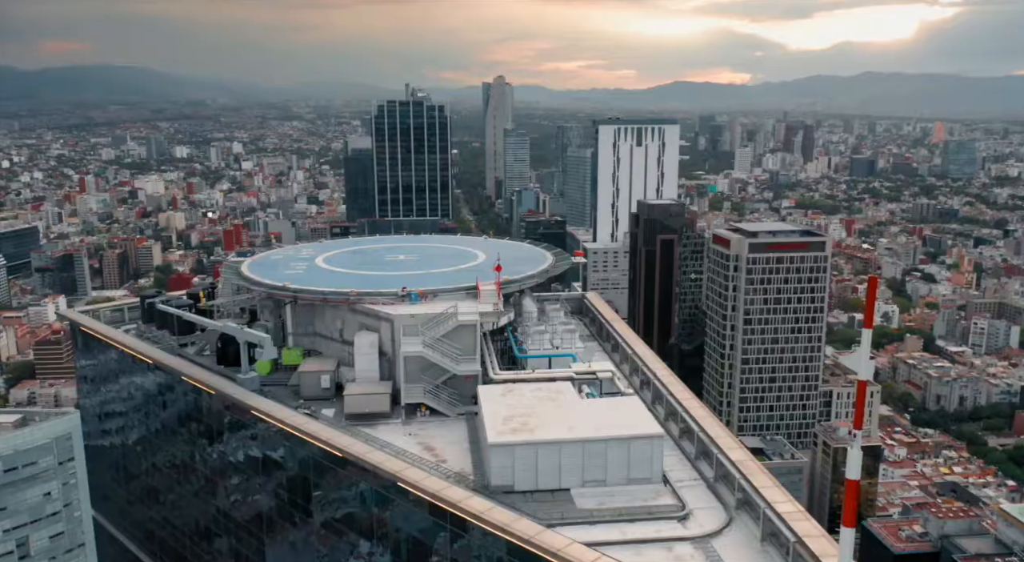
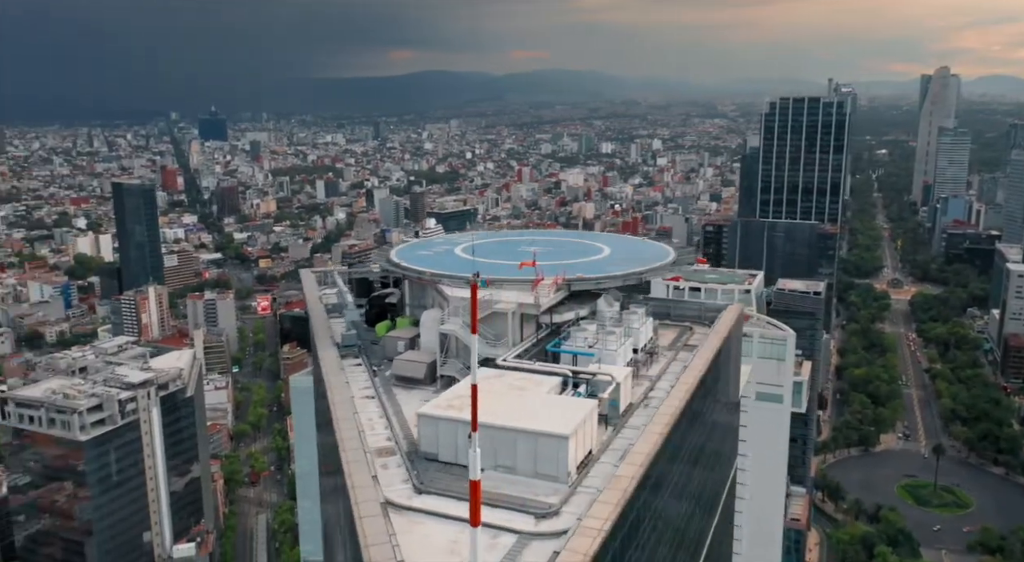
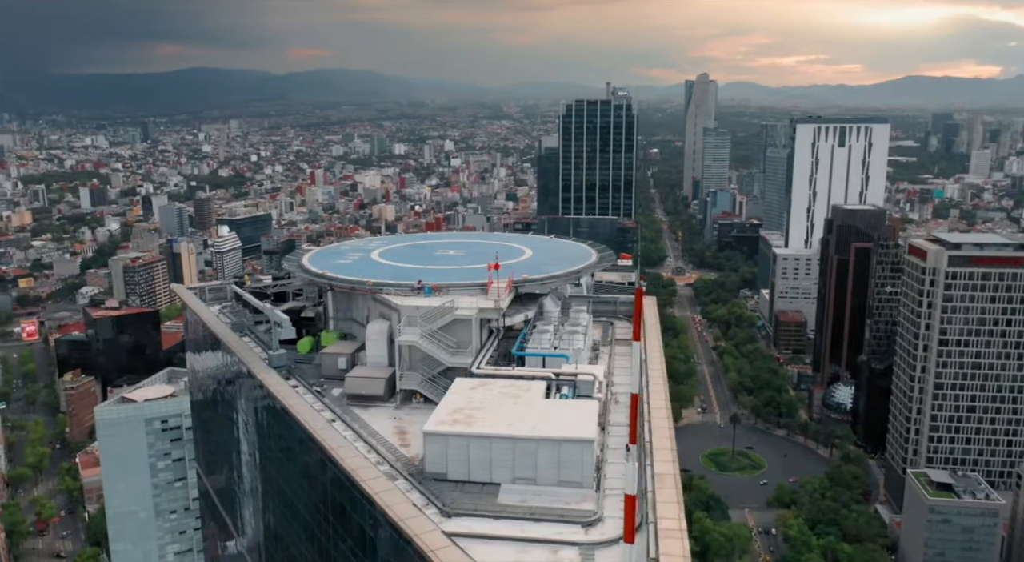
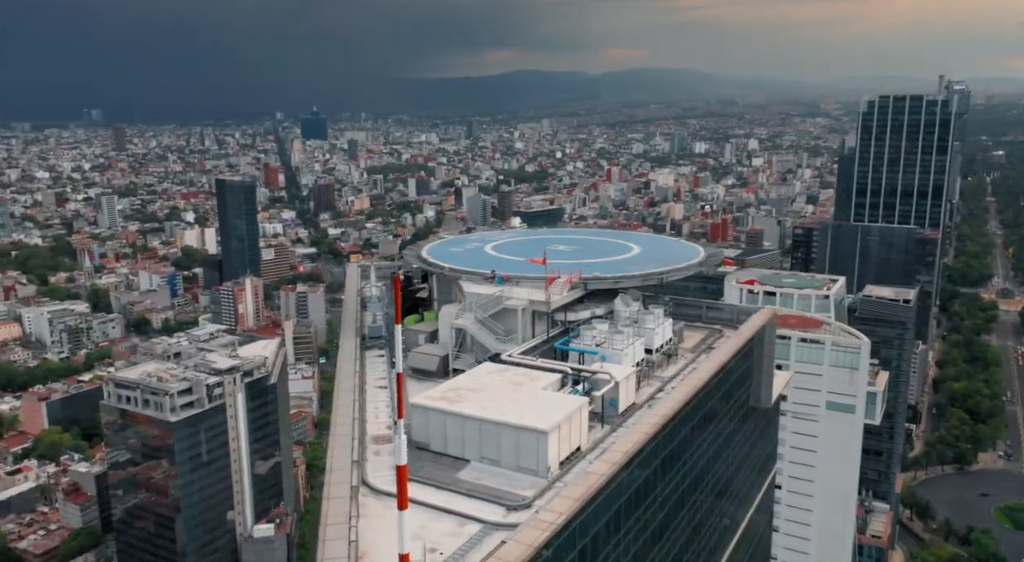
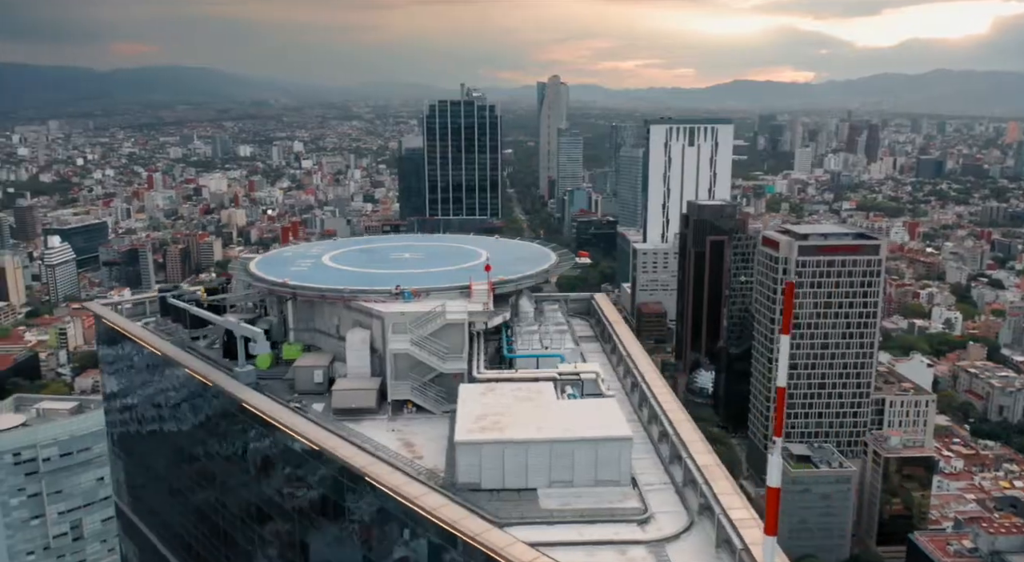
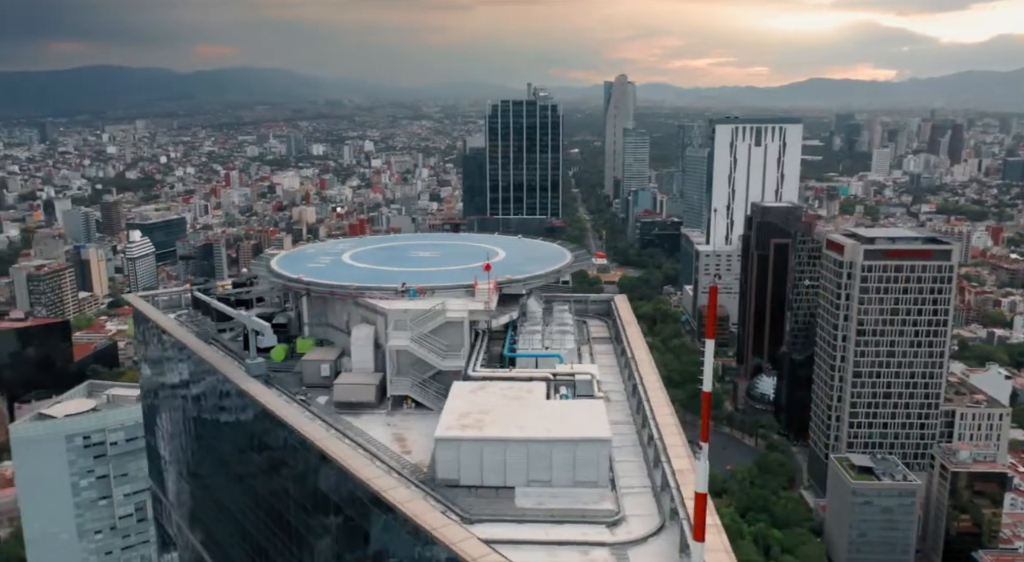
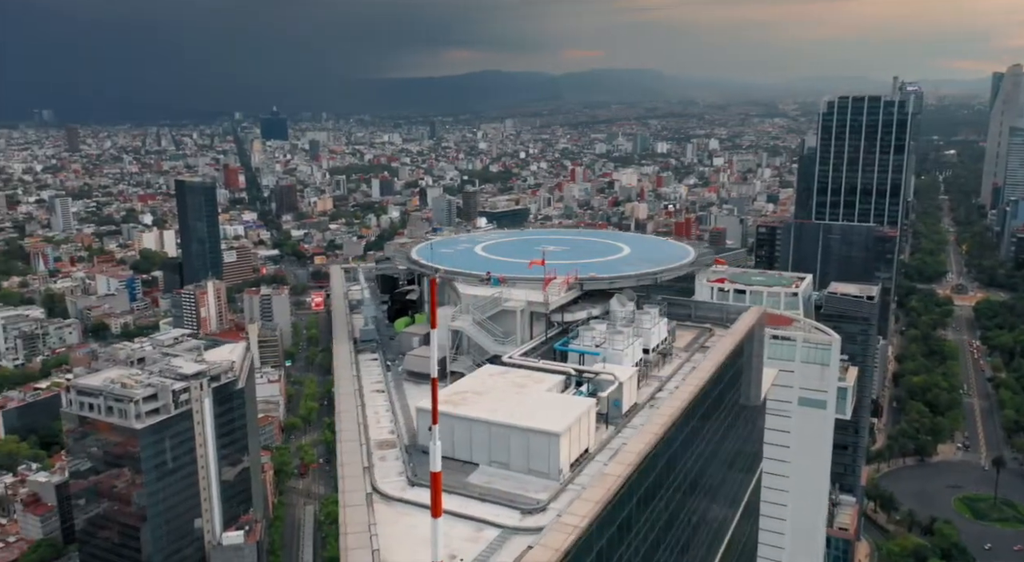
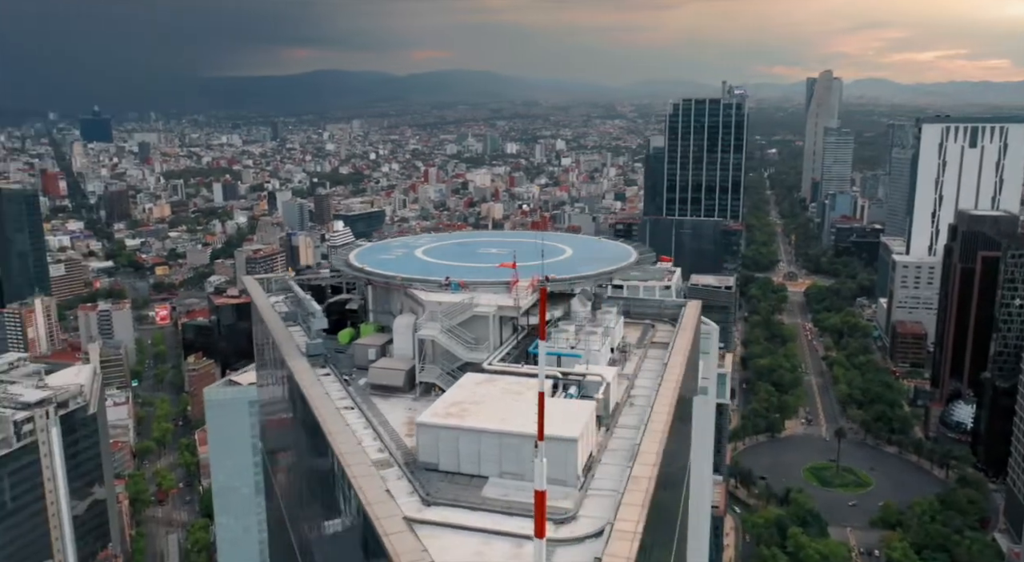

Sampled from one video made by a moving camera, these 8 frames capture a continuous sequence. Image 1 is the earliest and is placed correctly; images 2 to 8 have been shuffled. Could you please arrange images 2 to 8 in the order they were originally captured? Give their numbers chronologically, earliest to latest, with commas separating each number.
5, 6, 3, 8, 2, 7, 4
